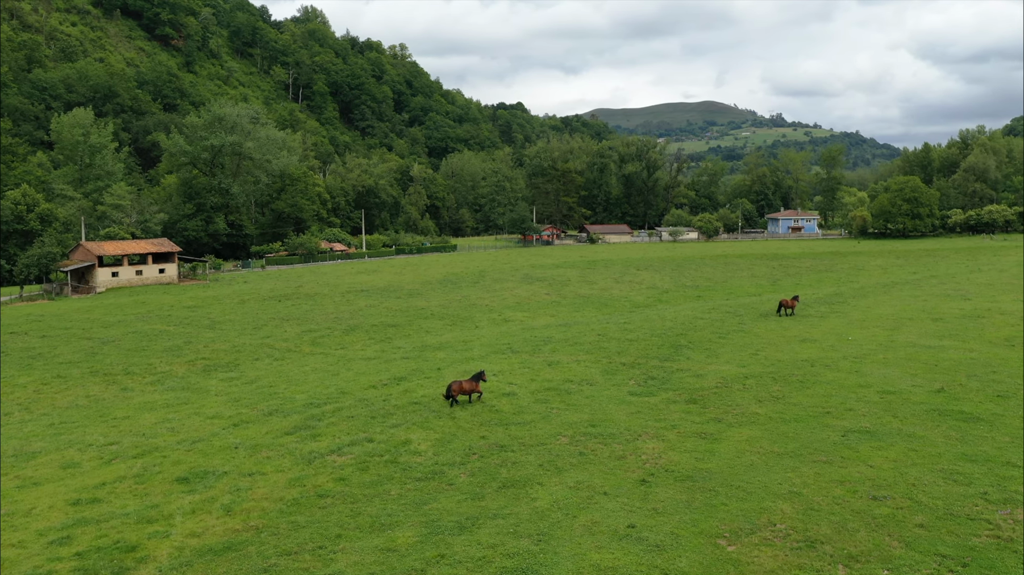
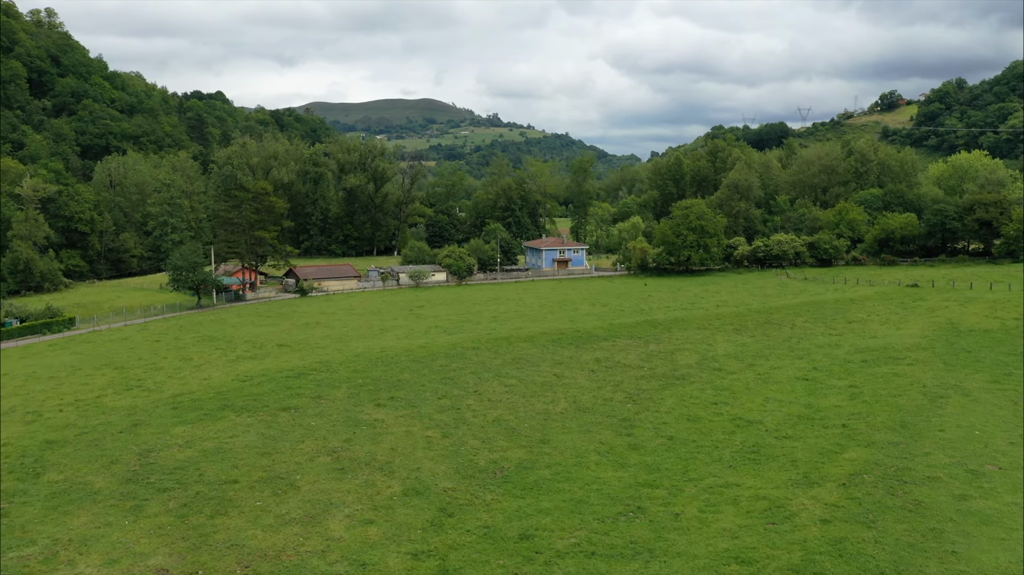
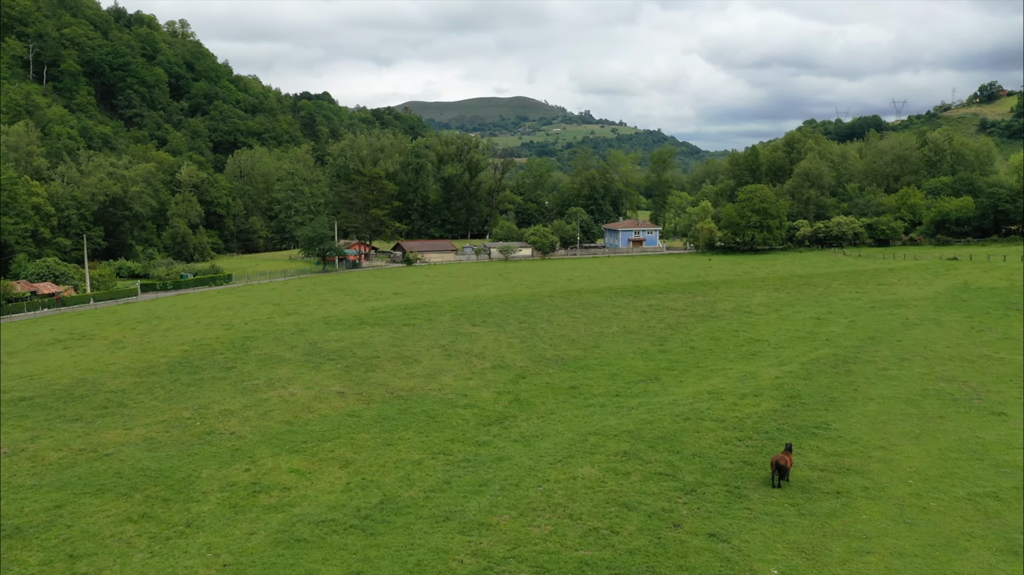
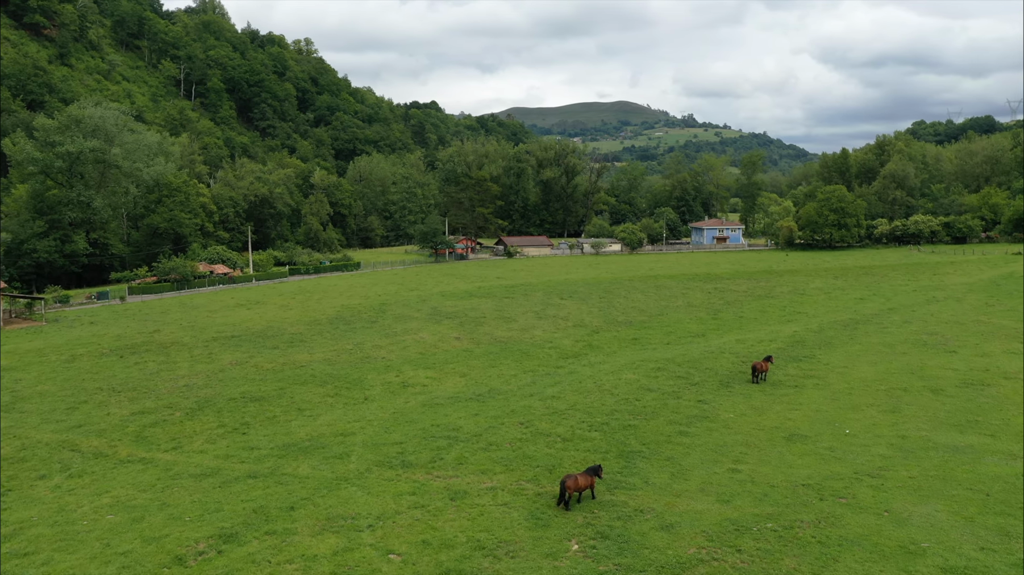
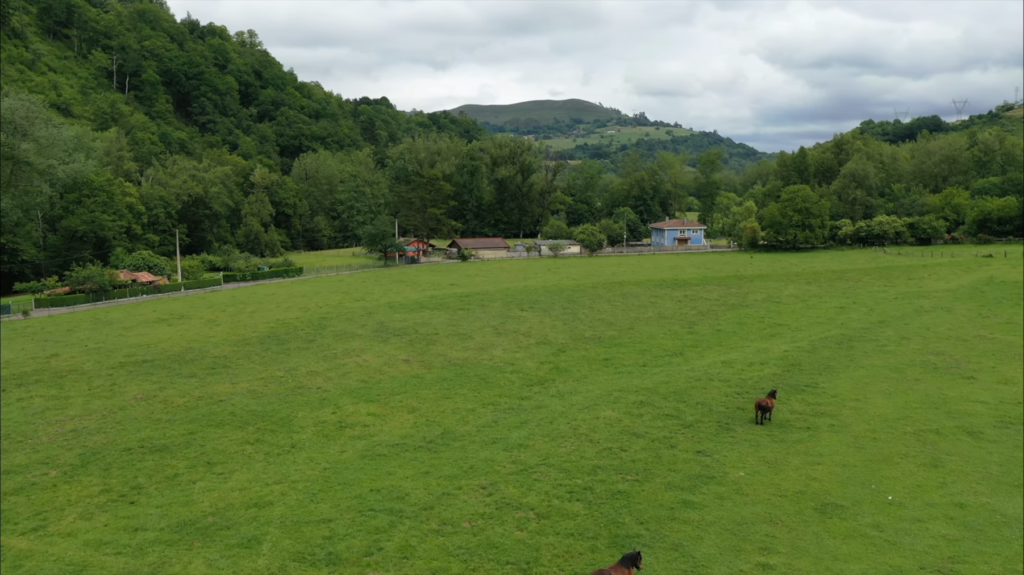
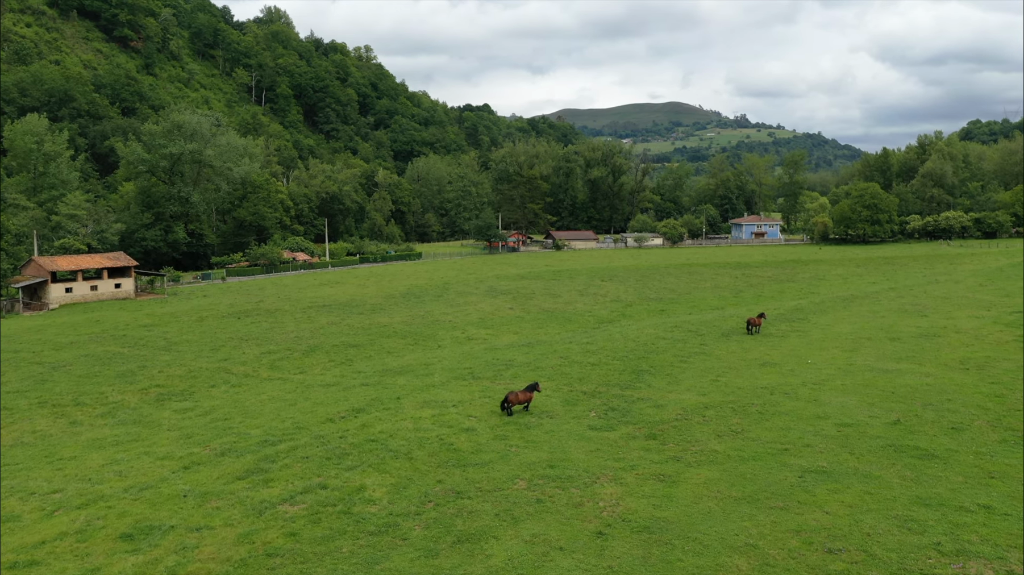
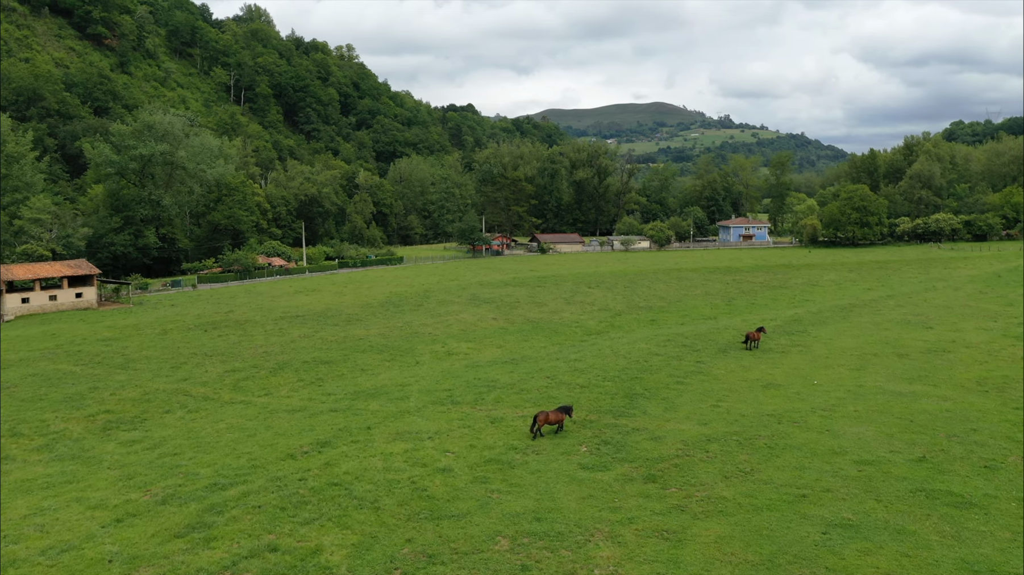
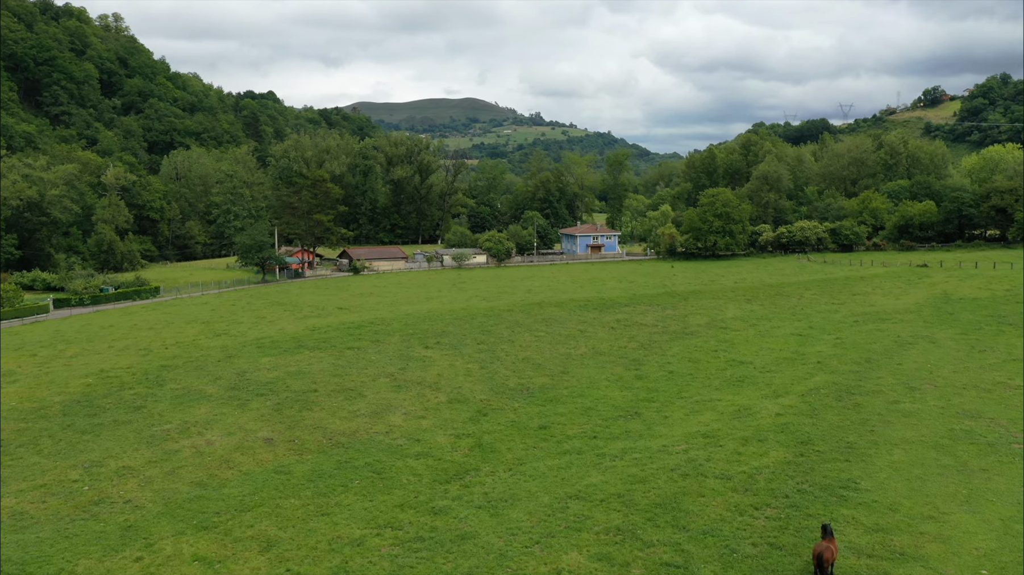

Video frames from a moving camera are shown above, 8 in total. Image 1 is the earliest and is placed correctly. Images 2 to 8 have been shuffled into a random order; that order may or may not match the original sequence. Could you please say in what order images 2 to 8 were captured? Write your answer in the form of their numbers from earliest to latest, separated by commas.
6, 7, 4, 5, 3, 8, 2
